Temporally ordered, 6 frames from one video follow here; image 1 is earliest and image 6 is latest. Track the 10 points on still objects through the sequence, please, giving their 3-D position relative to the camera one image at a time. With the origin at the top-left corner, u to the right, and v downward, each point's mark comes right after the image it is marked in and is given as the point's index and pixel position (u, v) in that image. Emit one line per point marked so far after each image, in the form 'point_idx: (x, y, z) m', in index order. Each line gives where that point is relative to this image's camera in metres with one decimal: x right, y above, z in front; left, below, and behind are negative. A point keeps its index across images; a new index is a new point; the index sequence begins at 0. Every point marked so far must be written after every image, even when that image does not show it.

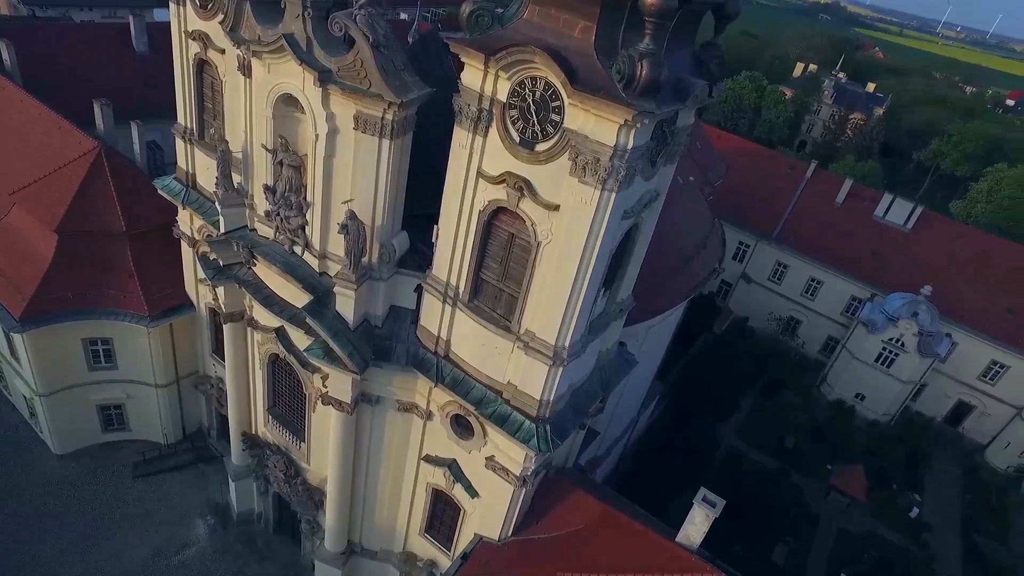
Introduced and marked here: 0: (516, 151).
0: (+0.1, +3.0, +13.3) m
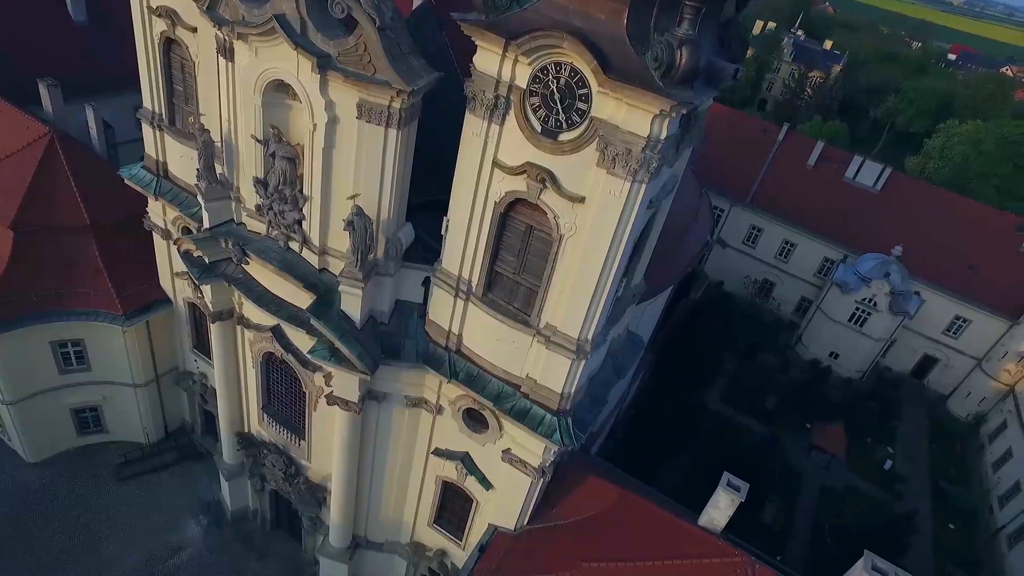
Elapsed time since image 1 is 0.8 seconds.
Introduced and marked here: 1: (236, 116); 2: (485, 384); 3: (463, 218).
0: (+0.5, +3.0, +12.6) m
1: (-7.0, +4.4, +15.5) m
2: (-0.7, -2.5, +15.9) m
3: (-1.1, +1.7, +14.5) m
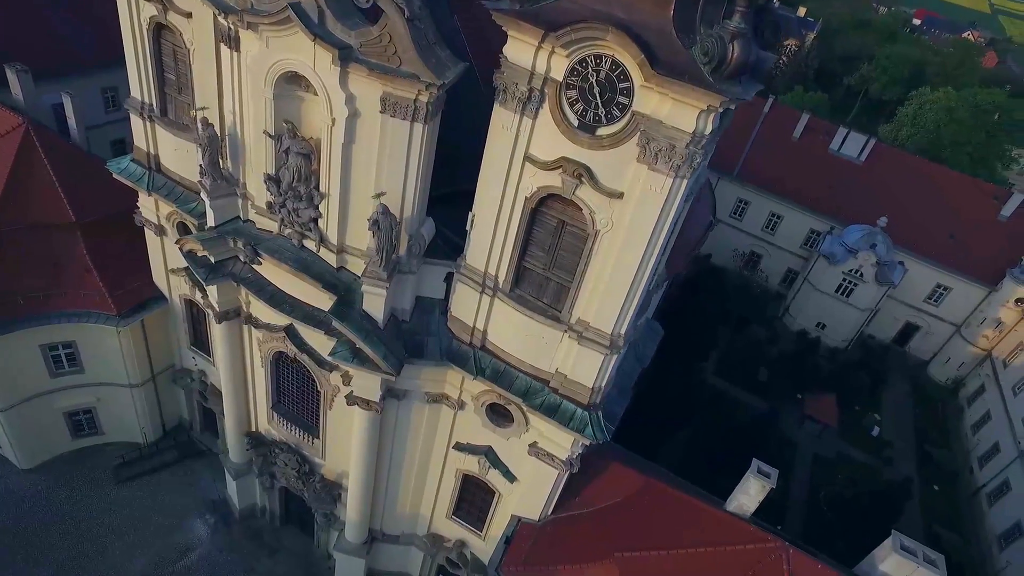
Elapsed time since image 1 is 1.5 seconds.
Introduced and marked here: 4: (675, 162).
0: (+1.2, +3.0, +12.2) m
1: (-6.5, +4.3, +14.7) m
2: (0.0, -2.3, +15.7) m
3: (-0.5, +1.7, +14.1) m
4: (+3.0, +2.4, +11.5) m
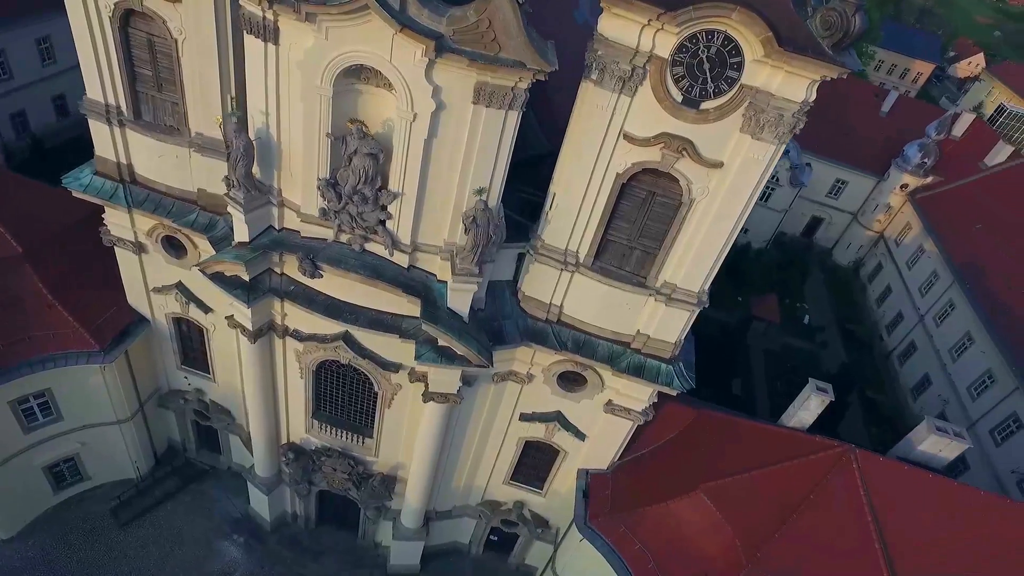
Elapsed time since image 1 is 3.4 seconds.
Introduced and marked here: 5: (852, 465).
0: (+3.3, +3.6, +12.2) m
1: (-4.8, +3.8, +12.9) m
2: (+2.2, -1.6, +16.0) m
3: (+1.5, +2.2, +13.9) m
4: (+5.3, +3.1, +12.0) m
5: (+9.1, -4.8, +16.3) m
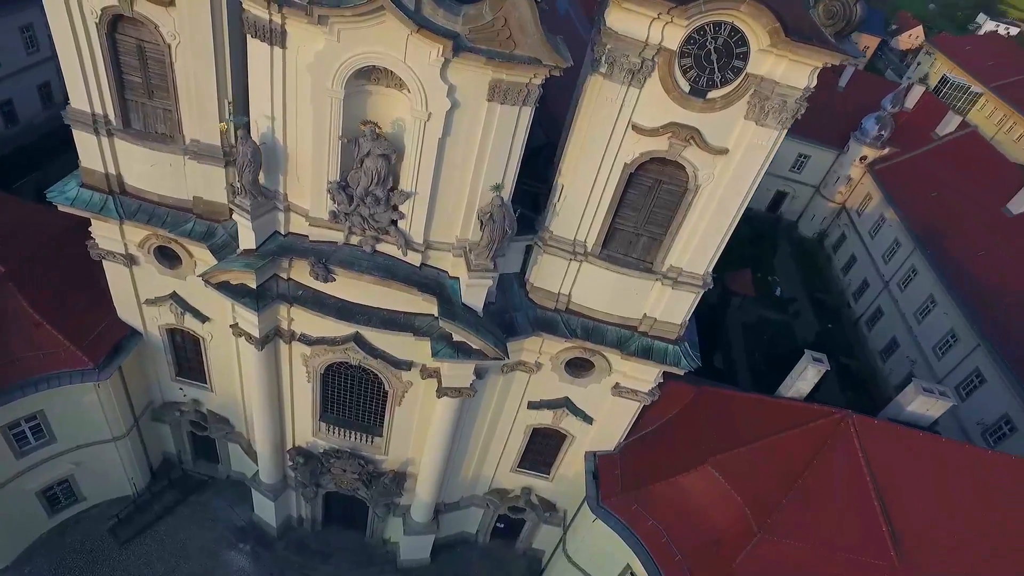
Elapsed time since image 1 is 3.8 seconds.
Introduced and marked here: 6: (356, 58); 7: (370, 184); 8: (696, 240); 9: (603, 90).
0: (+3.6, +3.9, +12.6) m
1: (-4.6, +3.6, +12.8) m
2: (+2.5, -1.2, +16.4) m
3: (+1.7, +2.4, +14.1) m
4: (+5.6, +3.5, +12.4) m
5: (+9.6, -4.0, +17.2) m
6: (-3.0, +4.4, +11.7) m
7: (-3.1, +2.3, +13.2) m
8: (+4.4, +1.1, +14.6) m
9: (+1.9, +4.2, +12.7) m
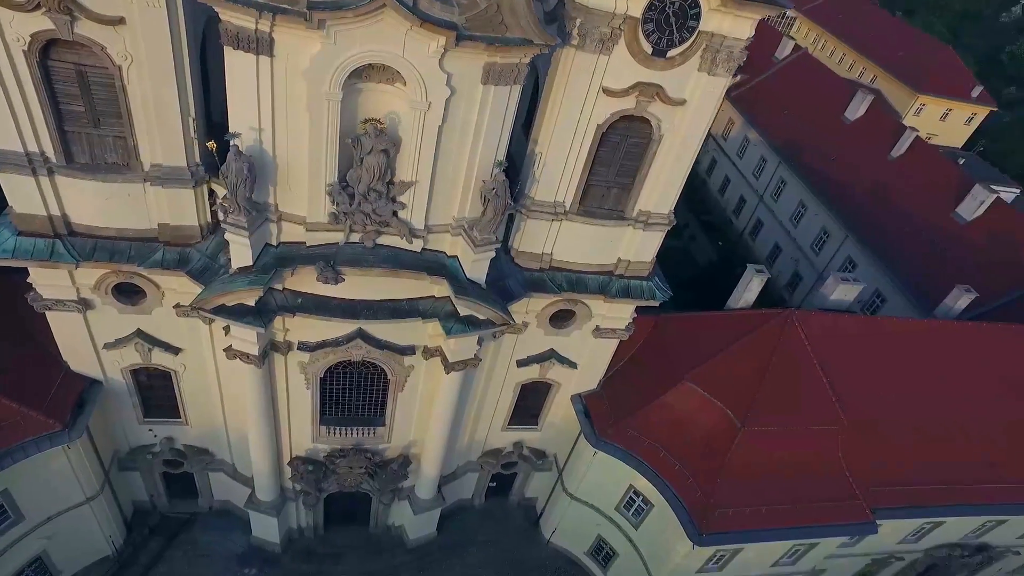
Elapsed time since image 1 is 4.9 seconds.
0: (+3.2, +5.2, +14.0) m
1: (-4.7, +3.4, +12.6) m
2: (+2.2, +0.1, +17.9) m
3: (+1.3, +3.5, +15.2) m
4: (+5.2, +5.3, +14.3) m
5: (+9.4, -1.2, +20.3) m
6: (-3.1, +4.4, +11.8) m
7: (-3.1, +2.4, +13.4) m
8: (+4.0, +2.8, +16.3) m
9: (+1.5, +5.2, +13.8) m
